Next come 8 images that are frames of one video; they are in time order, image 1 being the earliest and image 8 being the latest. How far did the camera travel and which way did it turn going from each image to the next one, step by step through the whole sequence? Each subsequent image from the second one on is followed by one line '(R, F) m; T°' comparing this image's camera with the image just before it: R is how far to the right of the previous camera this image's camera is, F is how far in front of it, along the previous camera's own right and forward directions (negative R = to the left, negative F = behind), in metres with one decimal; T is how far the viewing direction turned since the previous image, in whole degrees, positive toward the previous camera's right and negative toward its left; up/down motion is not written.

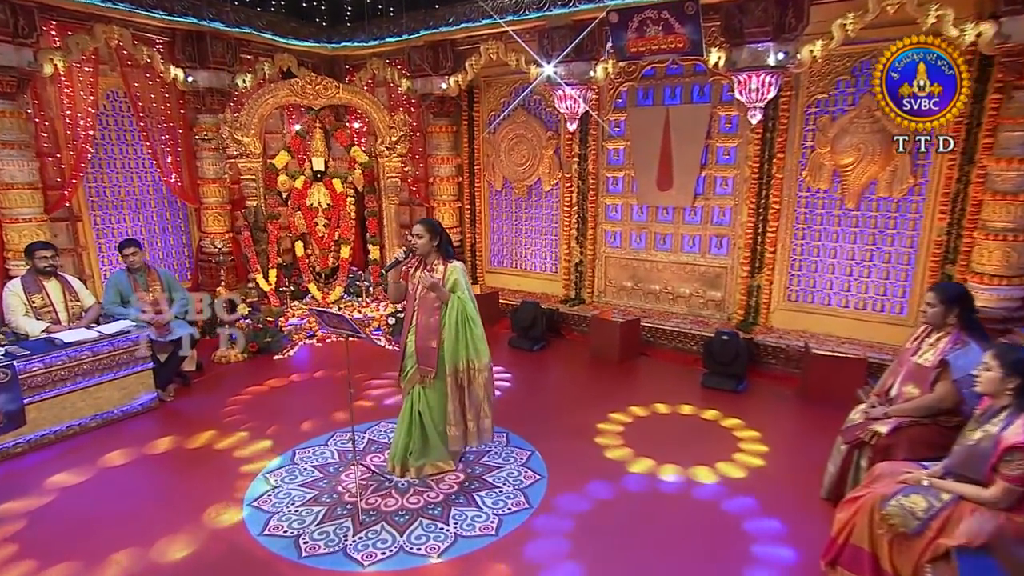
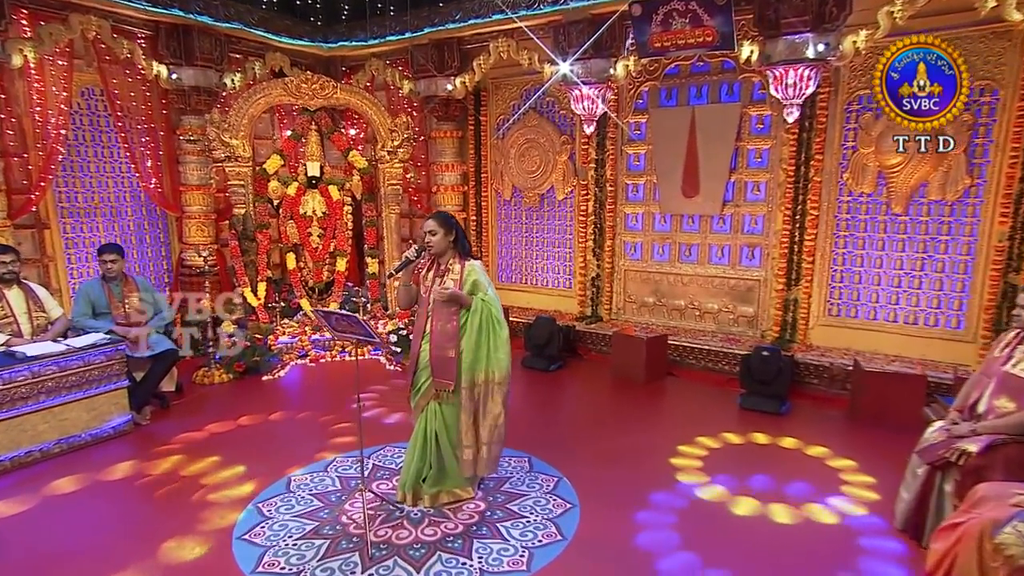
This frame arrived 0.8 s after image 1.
(-0.3, +0.7) m; +1°
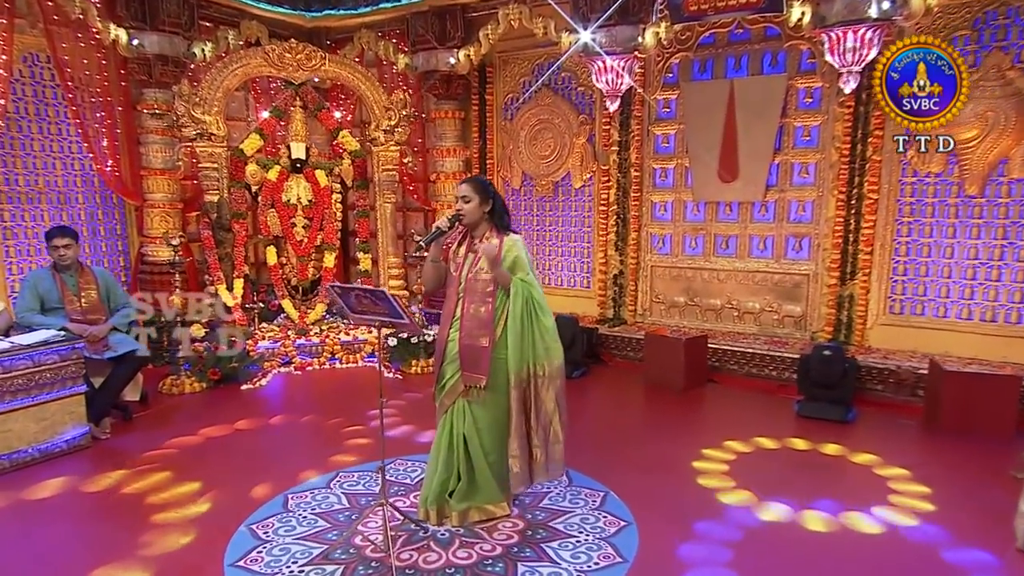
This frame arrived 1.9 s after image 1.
(-0.4, +0.9) m; +3°
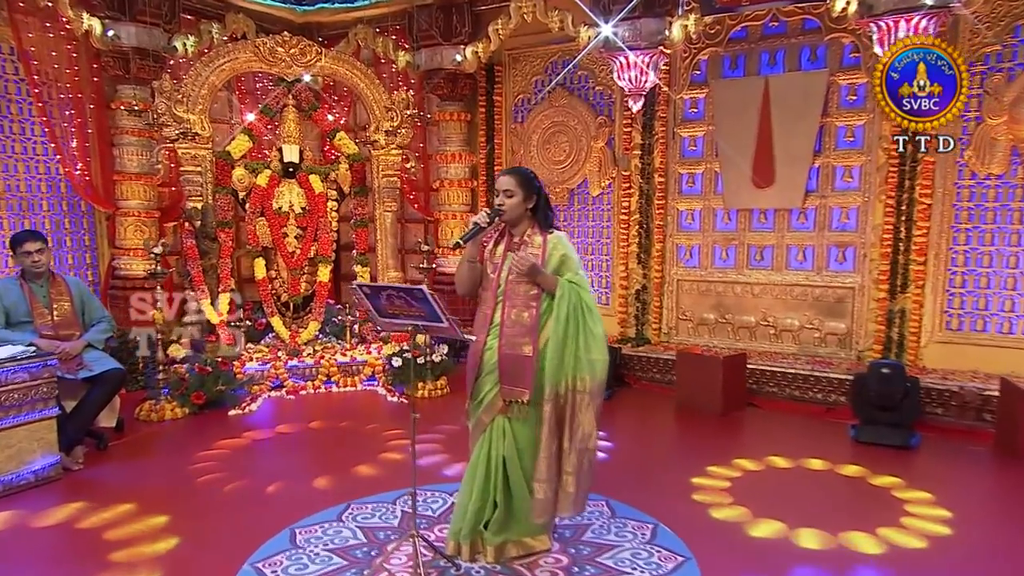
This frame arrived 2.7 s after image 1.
(-0.3, +0.6) m; +2°
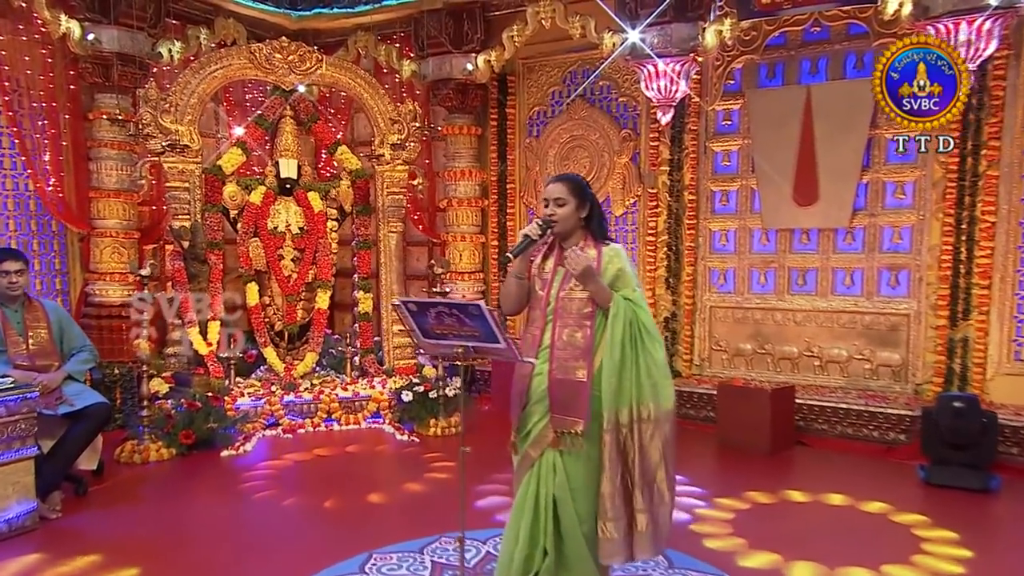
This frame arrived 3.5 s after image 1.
(-0.2, +0.5) m; +1°
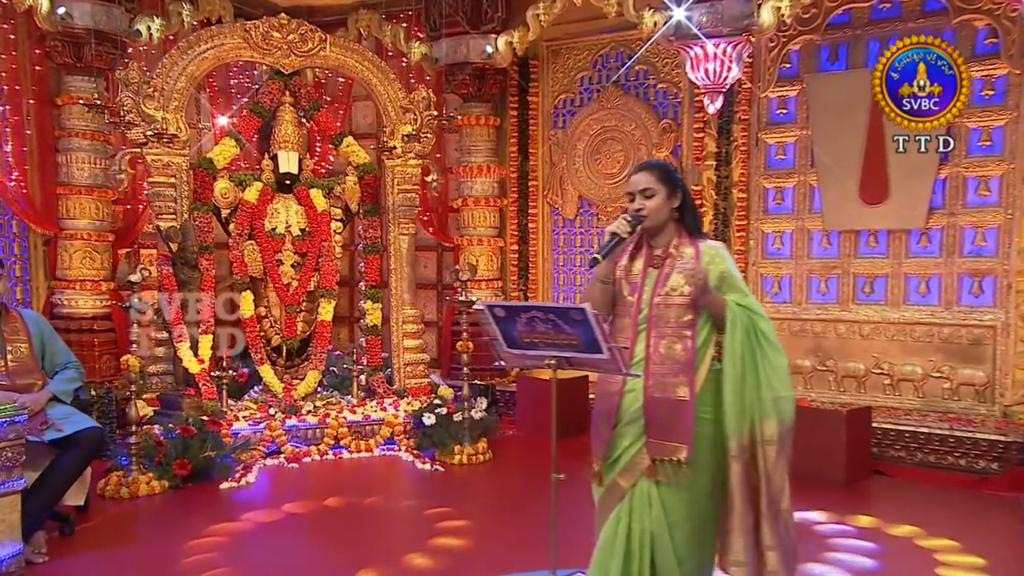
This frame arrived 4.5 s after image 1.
(-0.3, +0.7) m; +2°
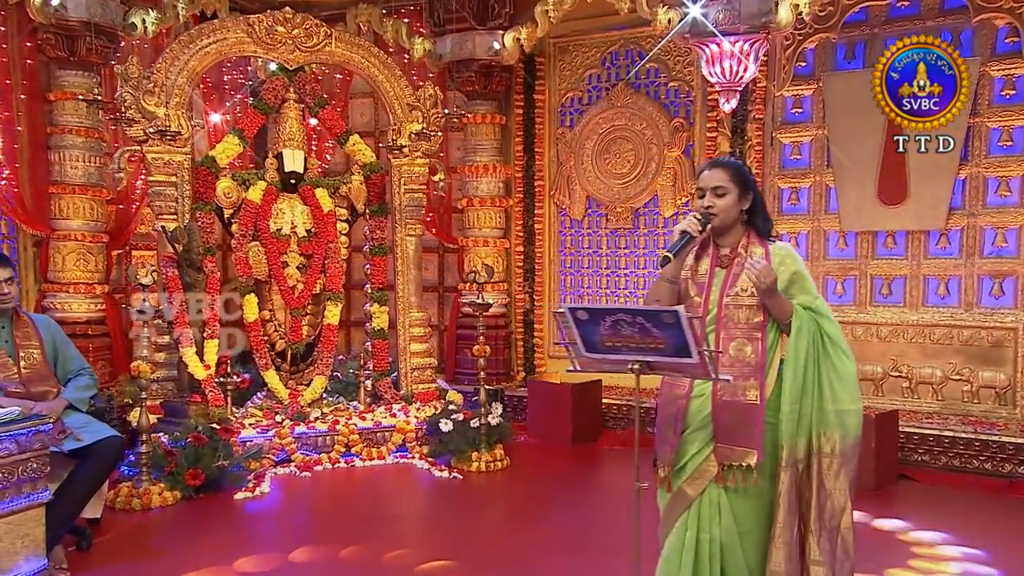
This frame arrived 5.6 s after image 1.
(-0.2, +0.1) m; +2°
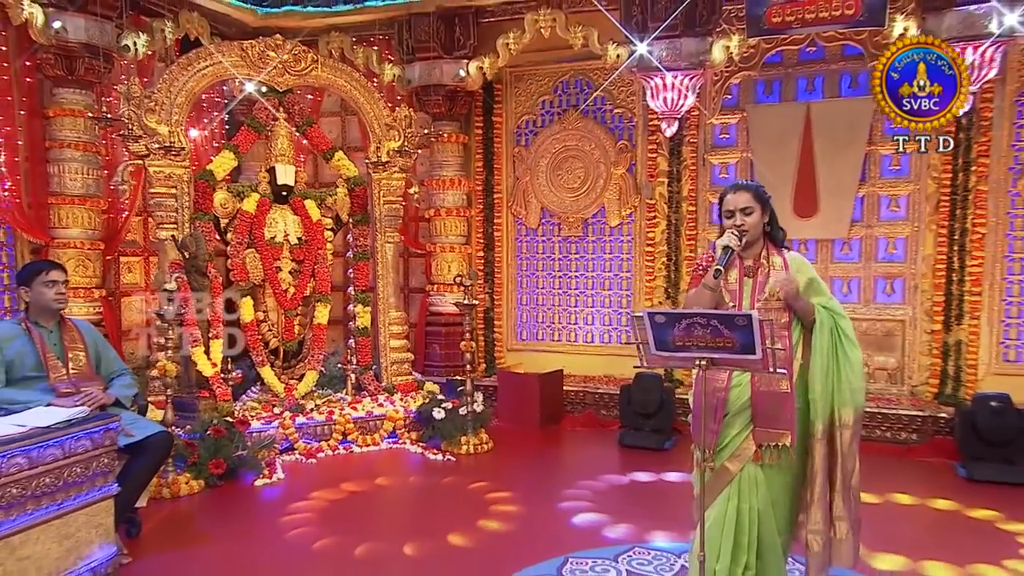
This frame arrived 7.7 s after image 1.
(-0.7, -0.6) m; +8°
